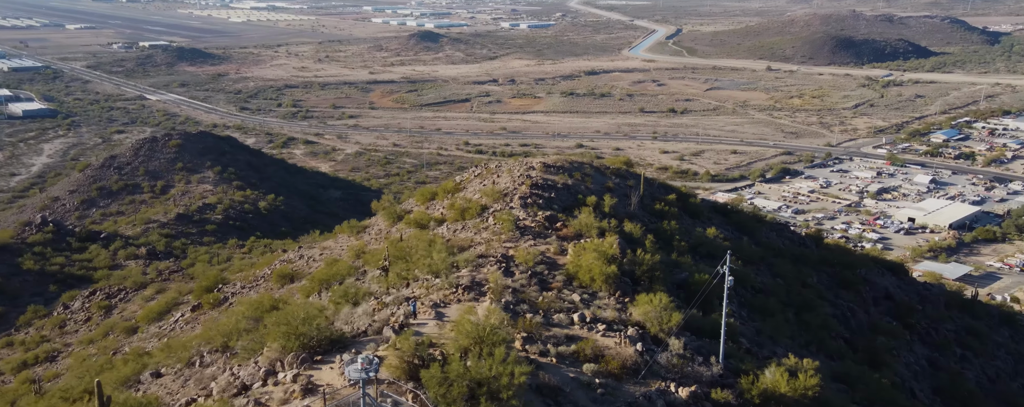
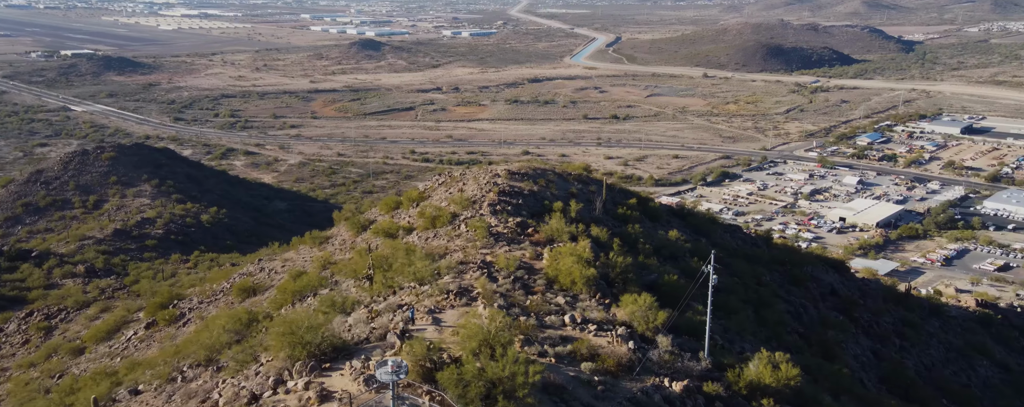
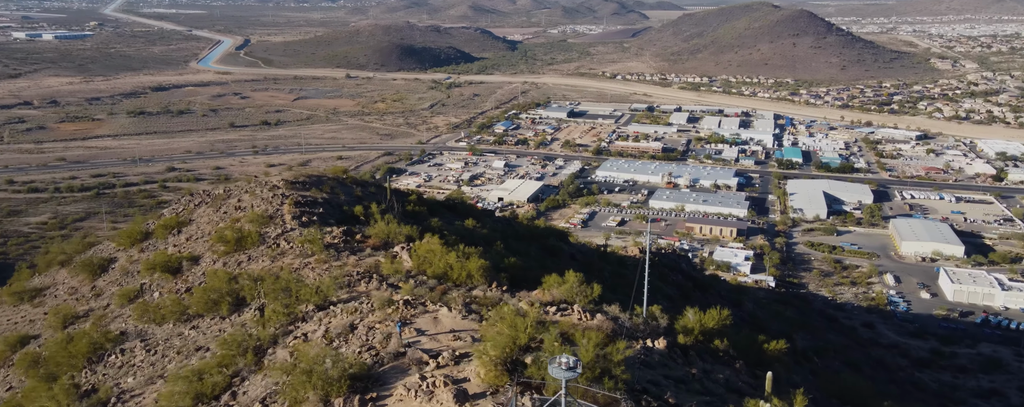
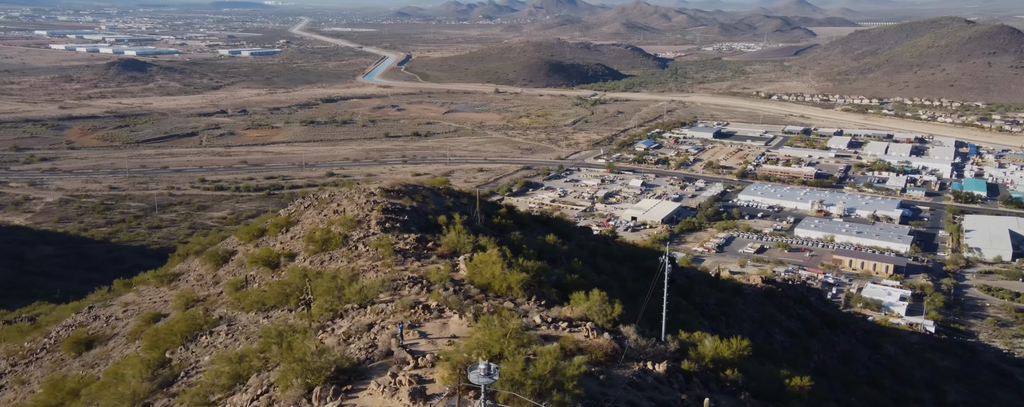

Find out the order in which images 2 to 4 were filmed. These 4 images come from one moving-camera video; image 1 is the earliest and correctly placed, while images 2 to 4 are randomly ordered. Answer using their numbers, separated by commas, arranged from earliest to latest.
2, 4, 3
